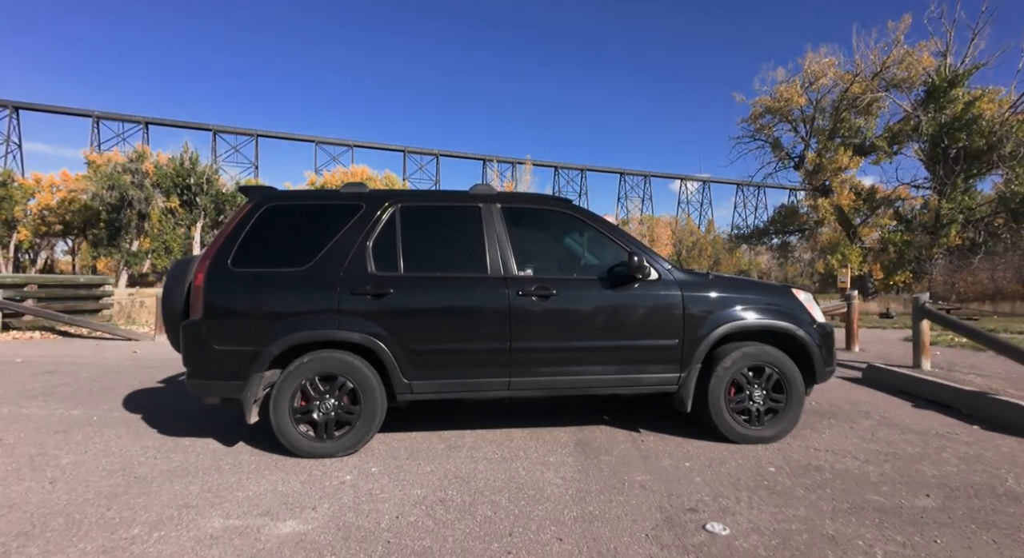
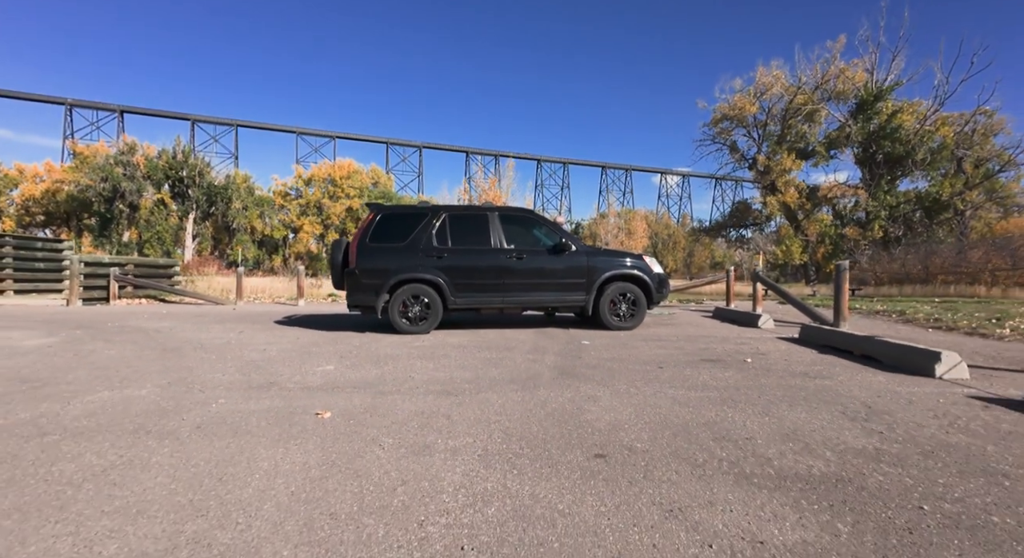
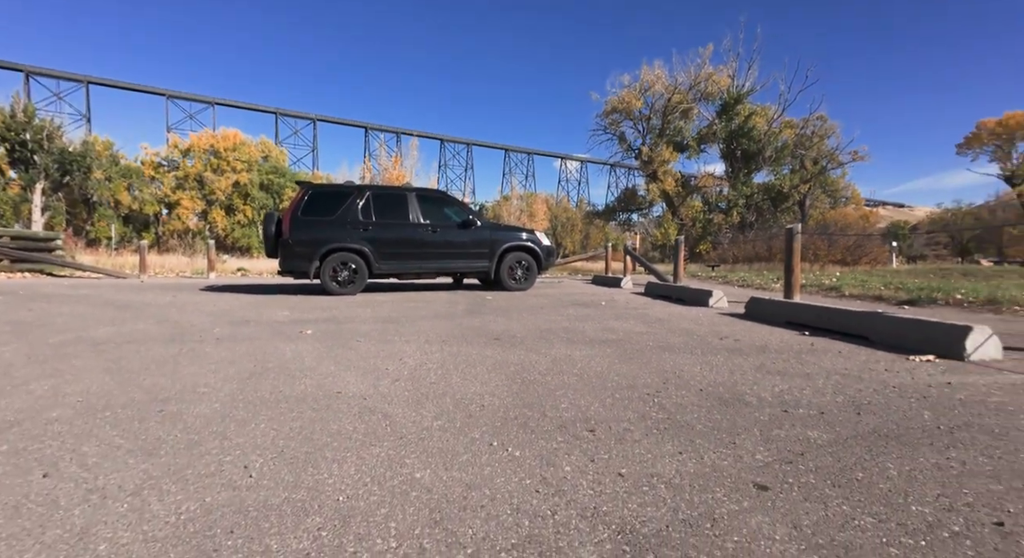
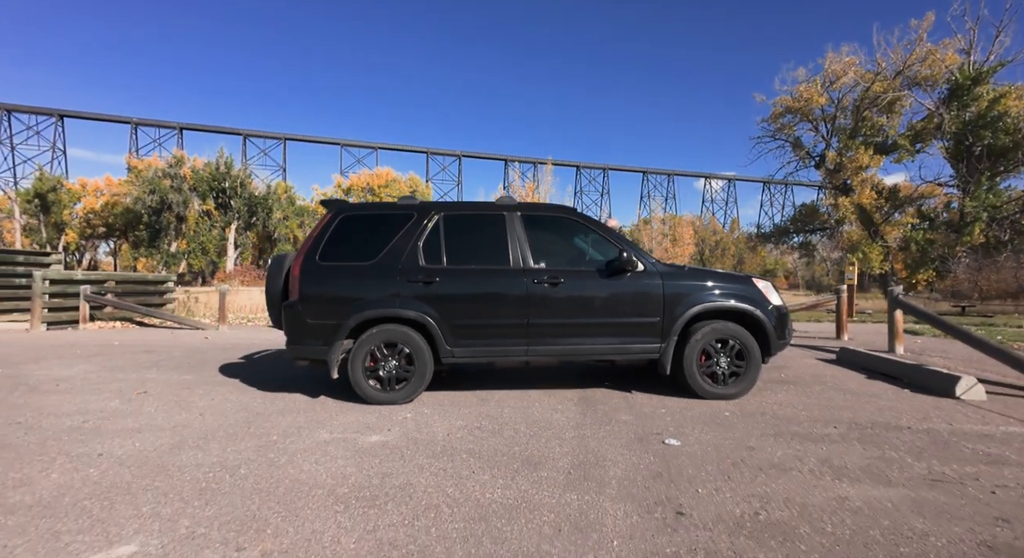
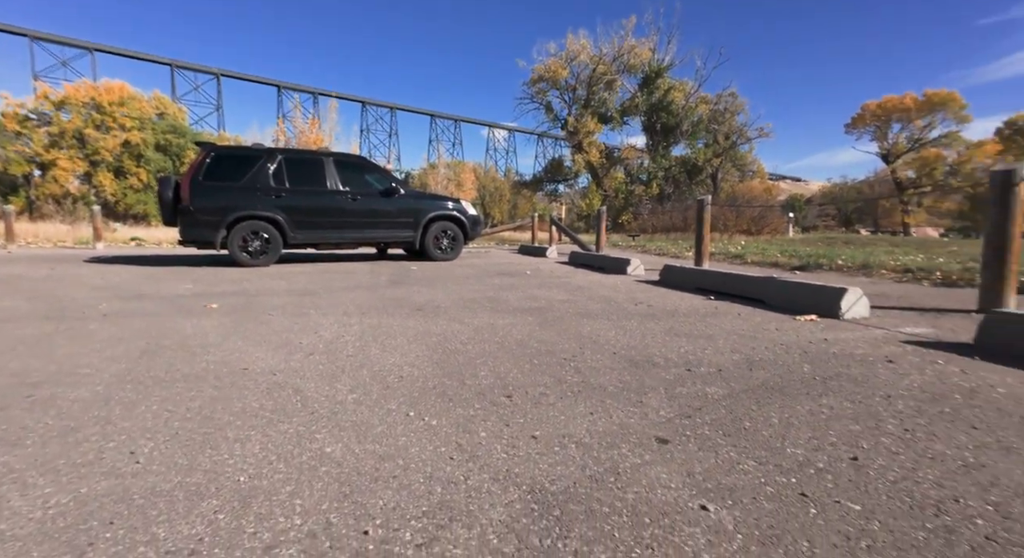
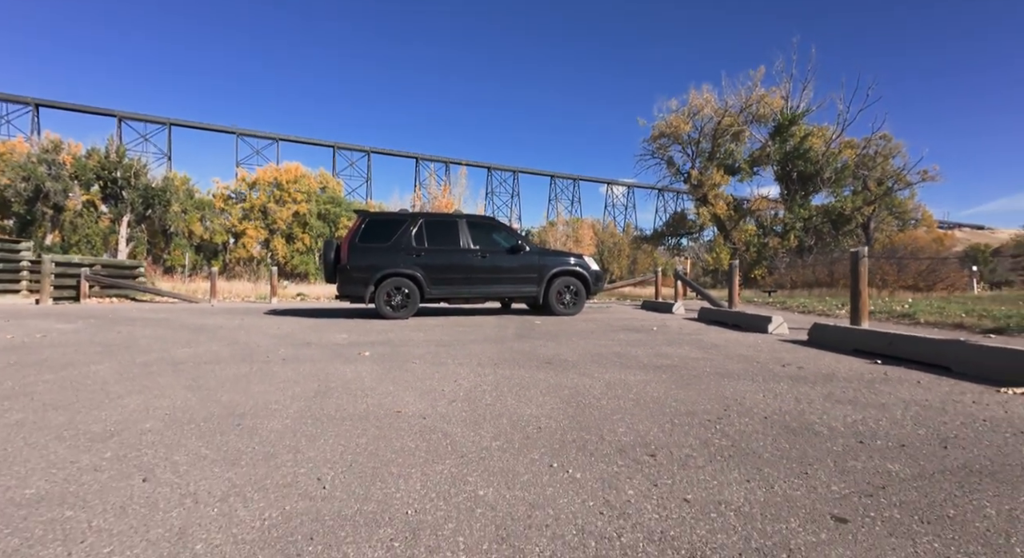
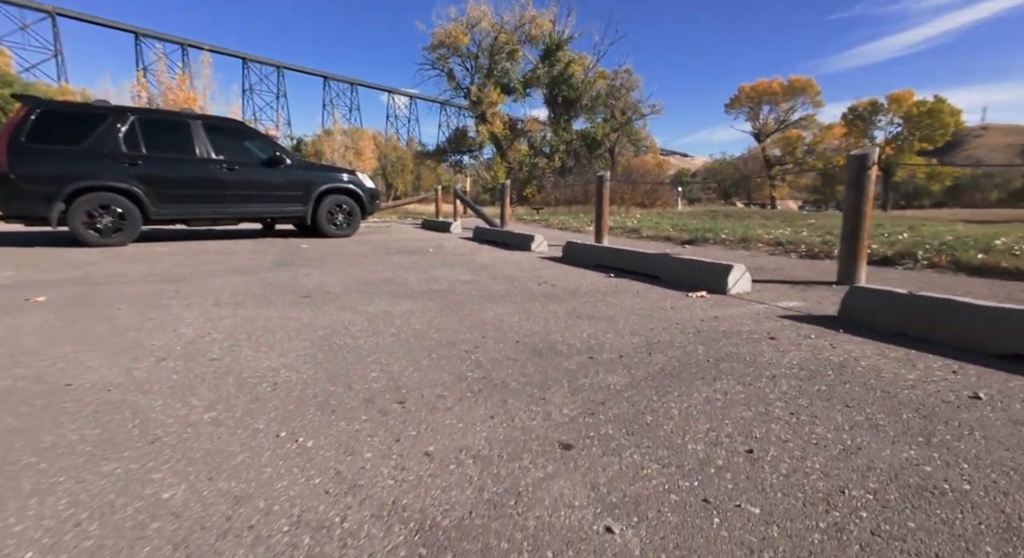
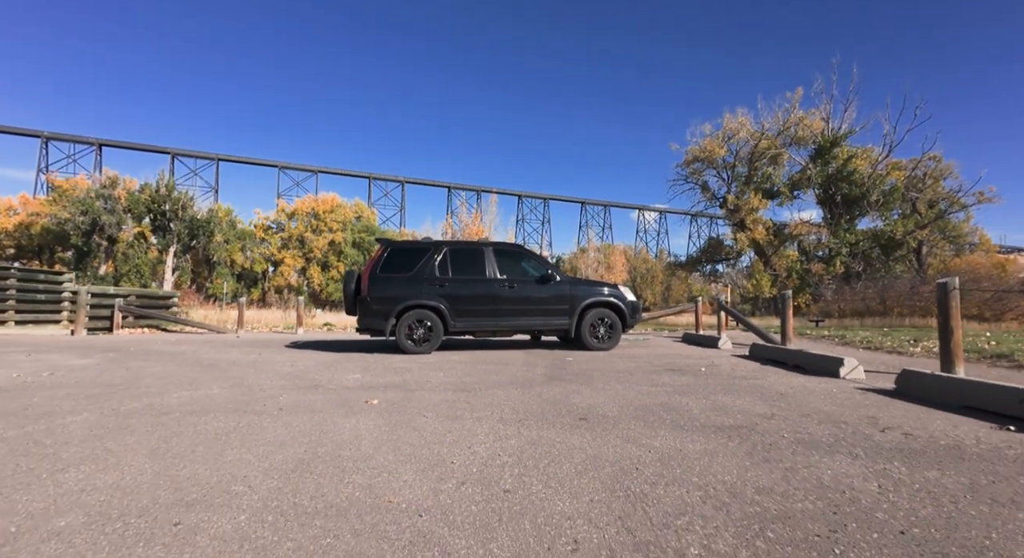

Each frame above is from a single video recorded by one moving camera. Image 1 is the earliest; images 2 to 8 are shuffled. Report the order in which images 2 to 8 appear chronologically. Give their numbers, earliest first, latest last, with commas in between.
4, 2, 8, 6, 3, 5, 7
